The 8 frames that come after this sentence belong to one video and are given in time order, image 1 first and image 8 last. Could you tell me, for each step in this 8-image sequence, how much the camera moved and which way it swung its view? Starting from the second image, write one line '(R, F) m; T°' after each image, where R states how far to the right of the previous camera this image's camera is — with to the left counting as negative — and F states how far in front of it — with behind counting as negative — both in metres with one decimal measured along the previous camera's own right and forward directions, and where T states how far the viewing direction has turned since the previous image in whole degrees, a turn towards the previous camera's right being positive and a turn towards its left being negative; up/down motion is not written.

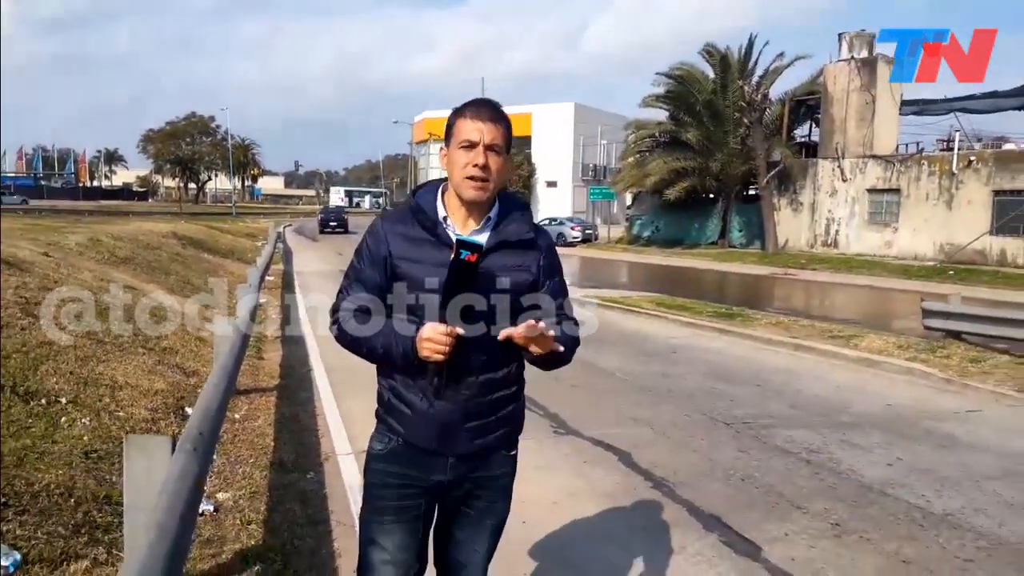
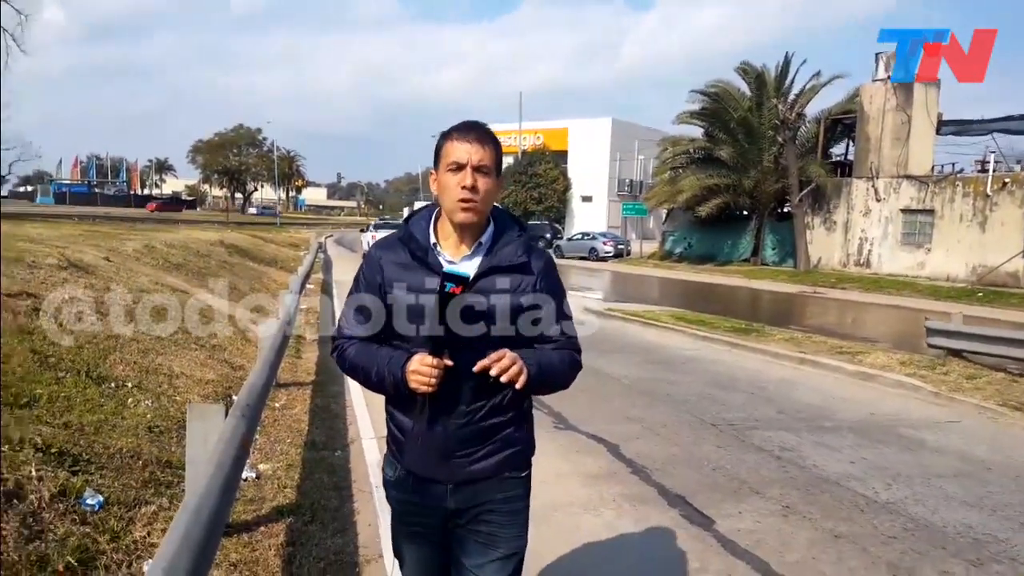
(+0.3, -0.7) m; -3°
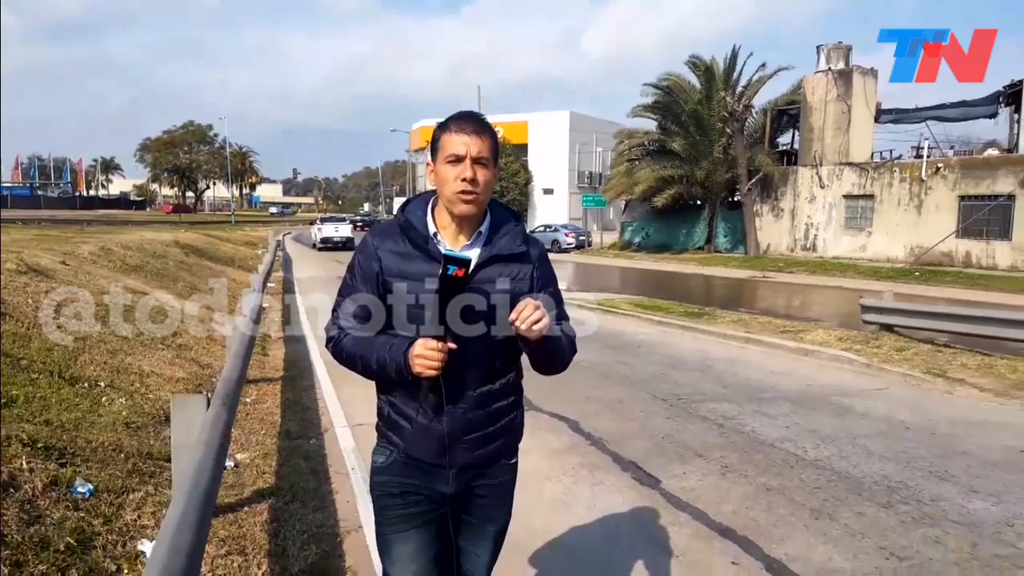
(0.0, -0.4) m; +3°
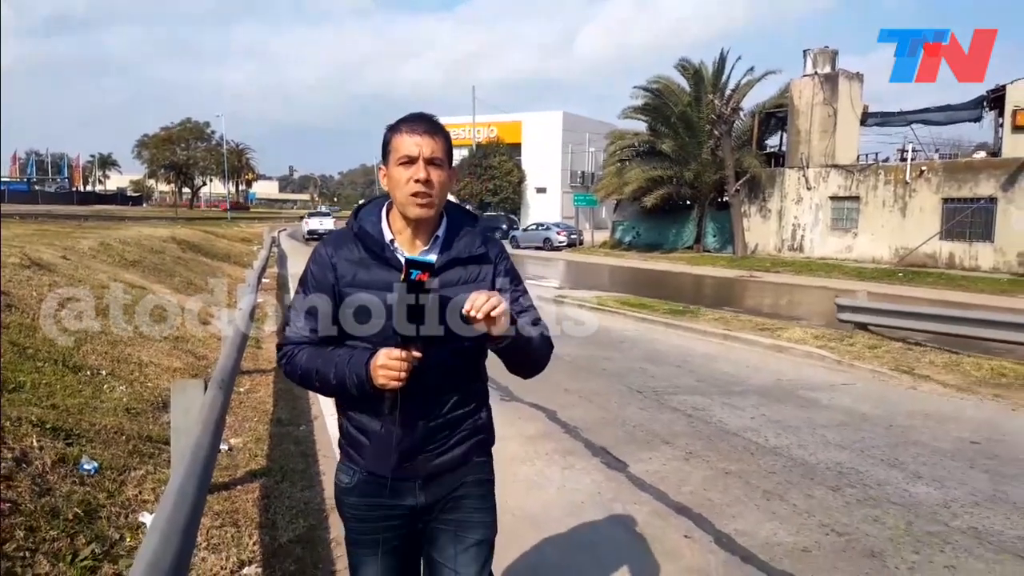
(+0.1, -0.3) m; 0°
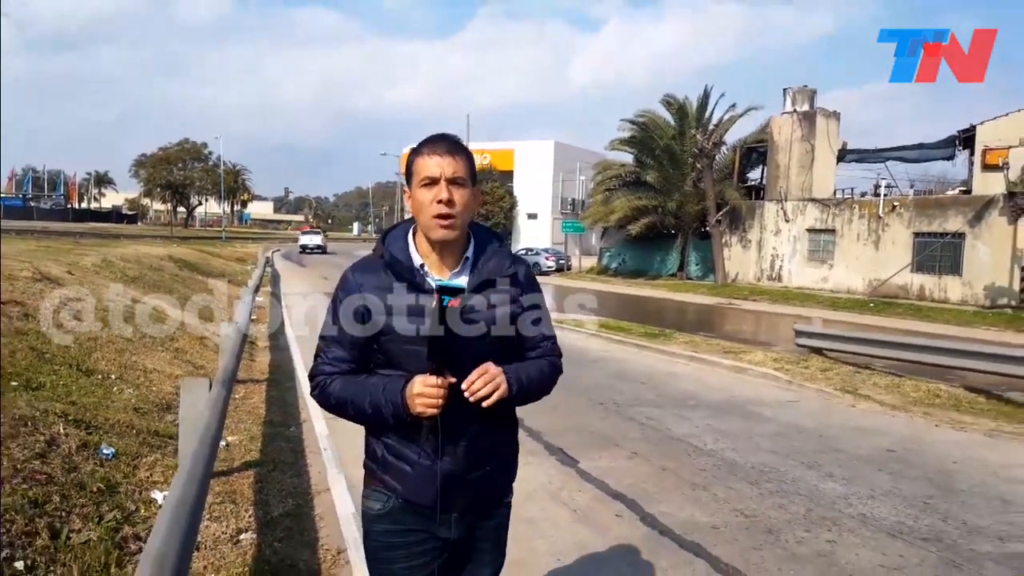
(+0.2, -0.8) m; +1°
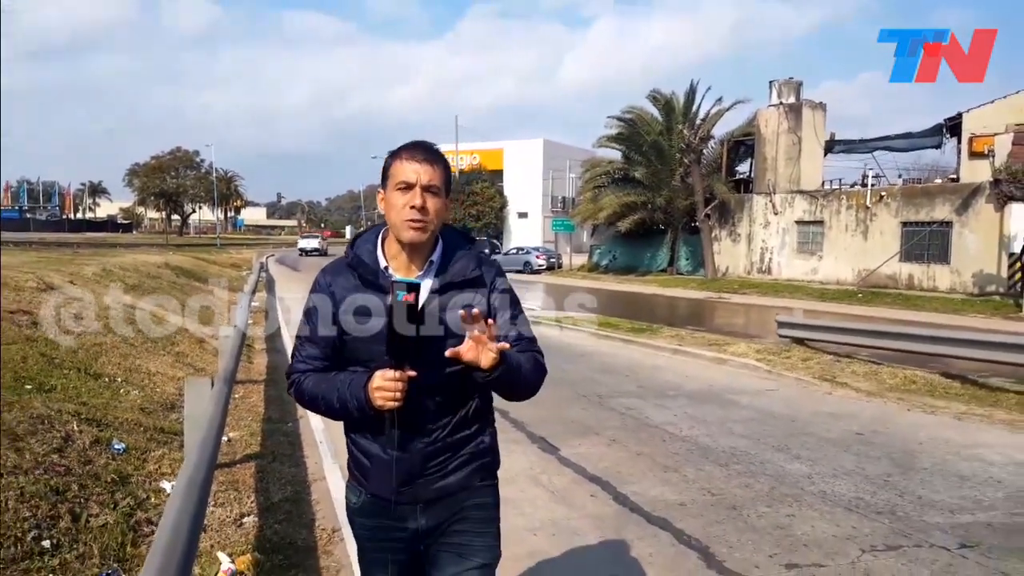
(+0.1, -0.3) m; 0°
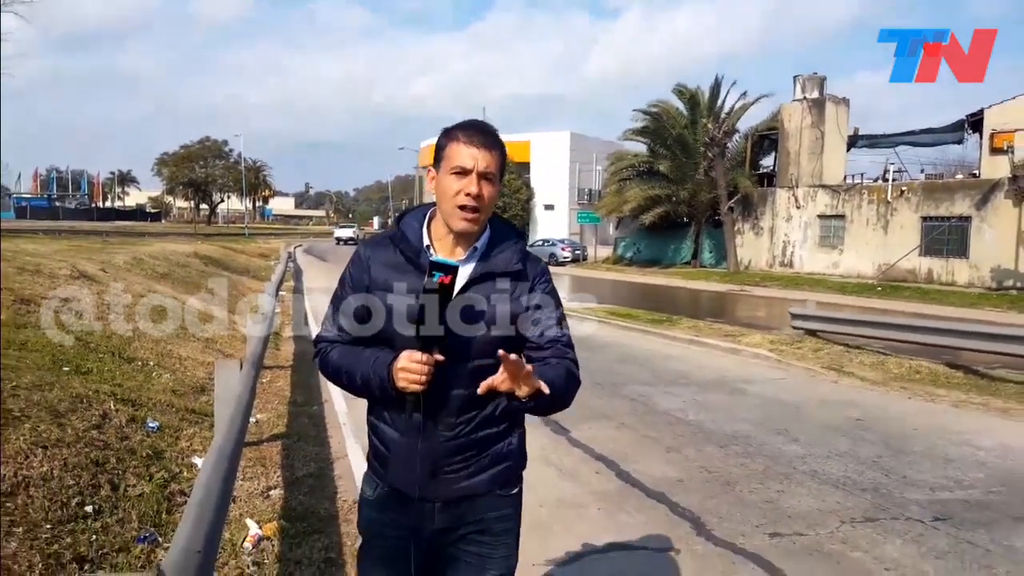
(+0.1, -0.4) m; -2°
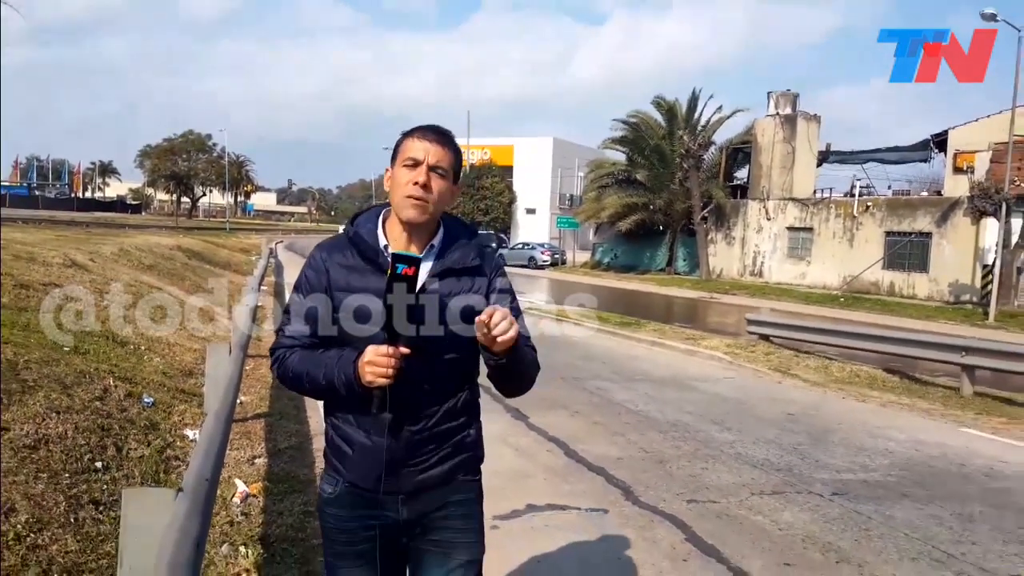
(+0.1, -0.7) m; +1°
